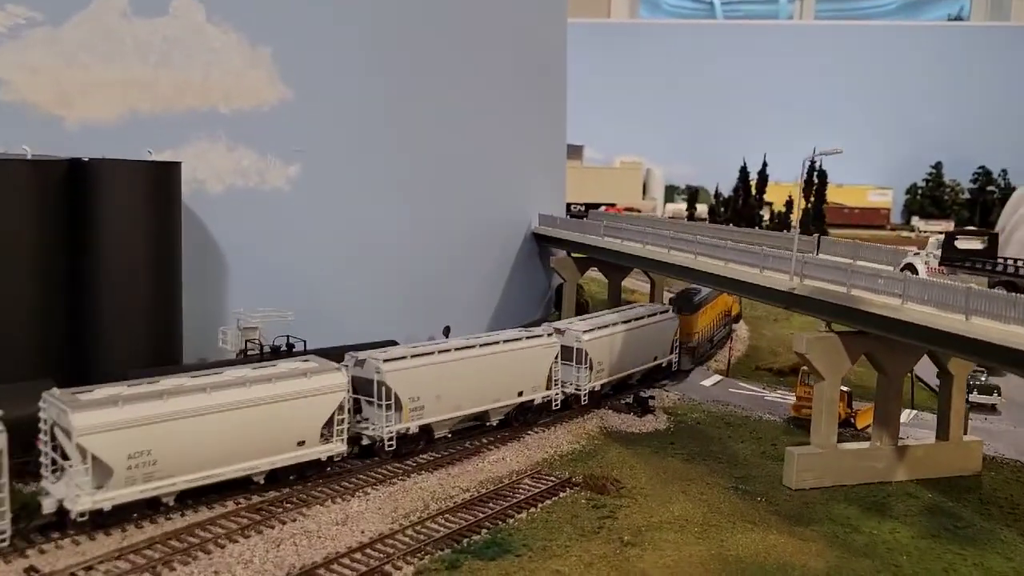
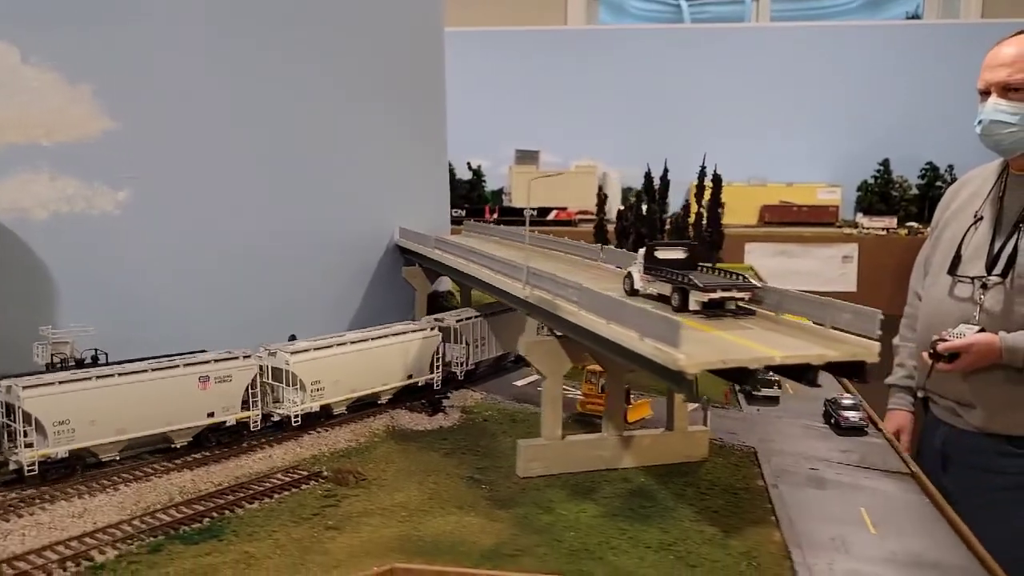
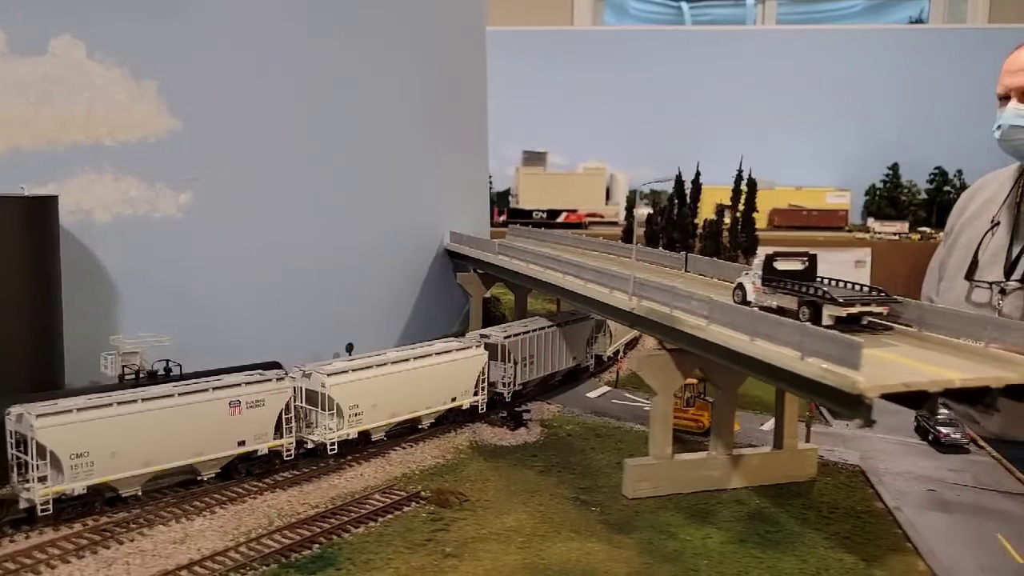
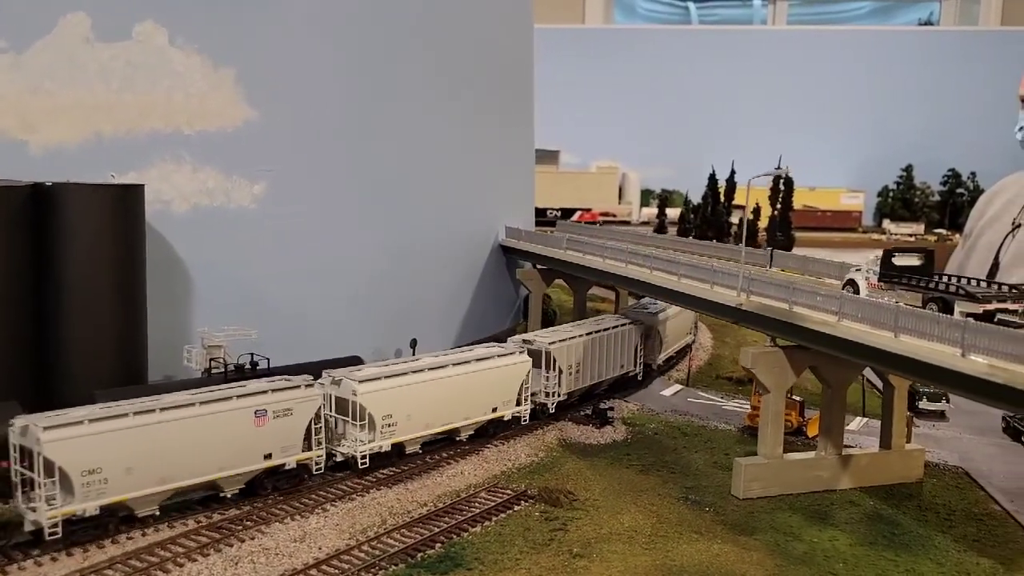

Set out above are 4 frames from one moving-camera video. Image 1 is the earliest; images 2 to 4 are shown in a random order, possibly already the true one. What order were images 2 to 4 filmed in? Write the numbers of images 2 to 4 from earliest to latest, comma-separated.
4, 3, 2
